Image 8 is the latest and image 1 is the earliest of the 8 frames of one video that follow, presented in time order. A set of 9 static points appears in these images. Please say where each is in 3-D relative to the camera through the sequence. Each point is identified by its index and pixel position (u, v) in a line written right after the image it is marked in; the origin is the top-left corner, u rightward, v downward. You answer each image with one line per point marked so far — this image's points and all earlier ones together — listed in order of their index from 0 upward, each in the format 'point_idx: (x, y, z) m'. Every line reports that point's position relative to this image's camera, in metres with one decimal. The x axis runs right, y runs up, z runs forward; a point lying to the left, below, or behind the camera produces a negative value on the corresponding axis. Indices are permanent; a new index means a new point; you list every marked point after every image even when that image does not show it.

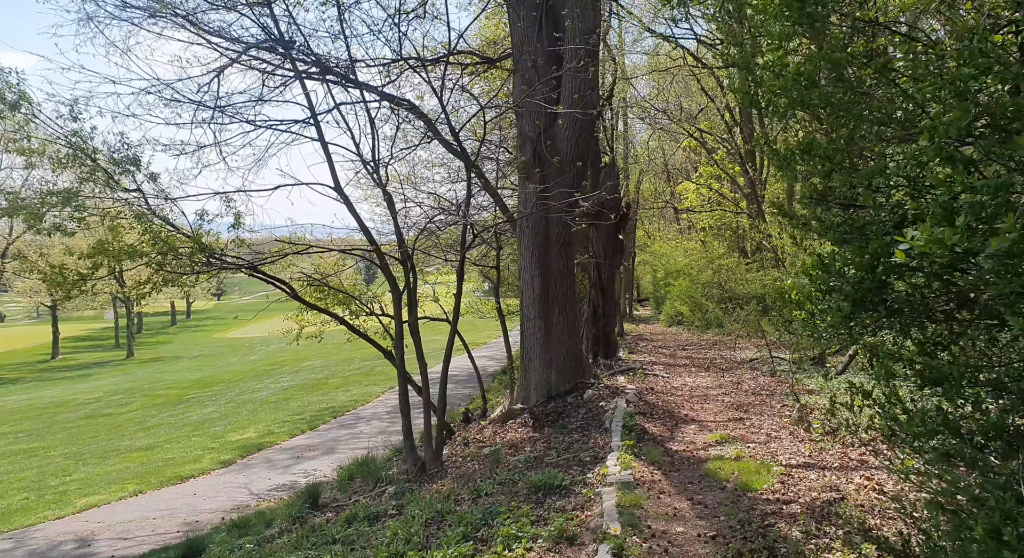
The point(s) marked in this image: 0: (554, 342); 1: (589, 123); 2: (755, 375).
0: (+0.6, -0.8, +9.4) m
1: (+1.0, +2.2, +9.6) m
2: (+4.2, -1.7, +12.3) m
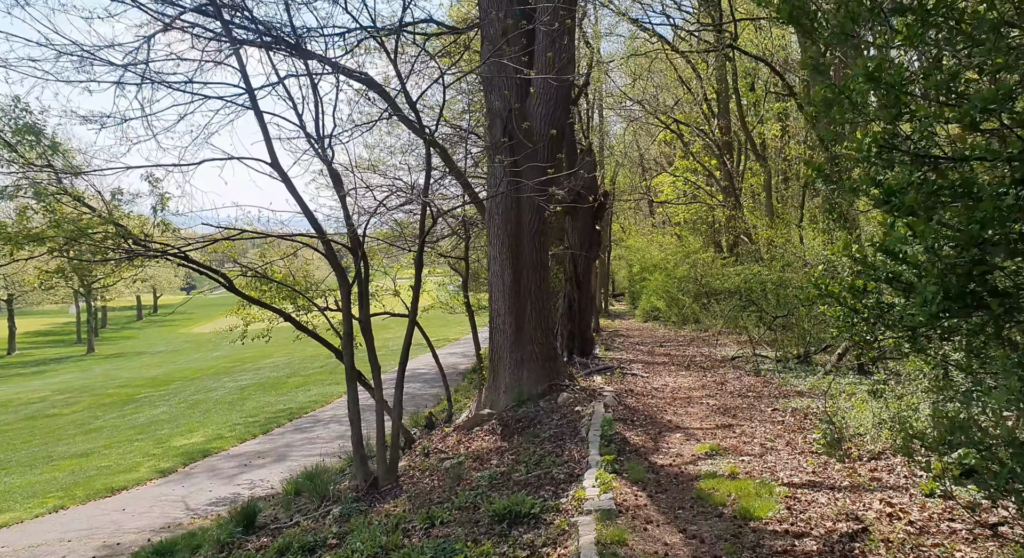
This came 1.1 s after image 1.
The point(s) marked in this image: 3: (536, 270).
0: (+0.2, -0.7, +8.6) m
1: (+0.7, +2.3, +8.7) m
2: (+3.7, -1.6, +11.6) m
3: (+0.3, +0.1, +8.6) m
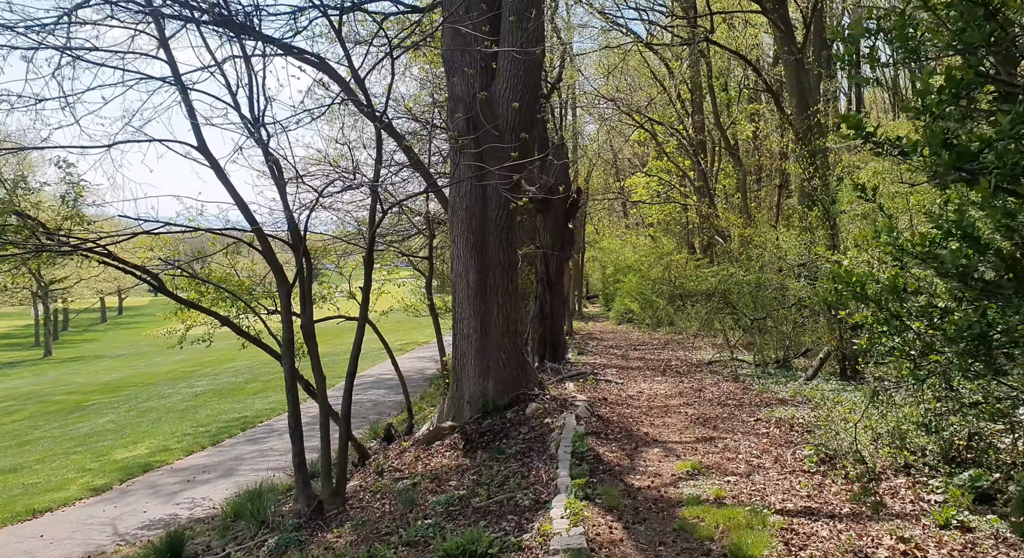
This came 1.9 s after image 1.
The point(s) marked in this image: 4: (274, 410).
0: (-0.2, -0.7, +7.9) m
1: (+0.3, +2.3, +8.1) m
2: (+3.2, -1.6, +11.1) m
3: (-0.1, +0.1, +8.0) m
4: (-4.9, -2.7, +14.7) m
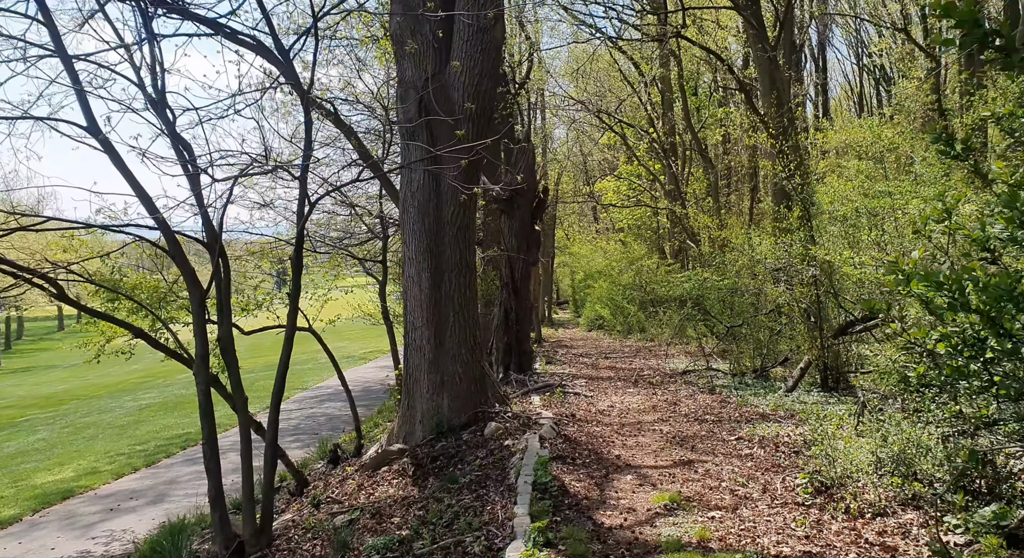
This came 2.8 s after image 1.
0: (-0.6, -0.8, +7.1) m
1: (-0.2, +2.2, +7.3) m
2: (+2.6, -1.6, +10.4) m
3: (-0.5, +0.1, +7.2) m
4: (-5.6, -2.8, +13.7) m
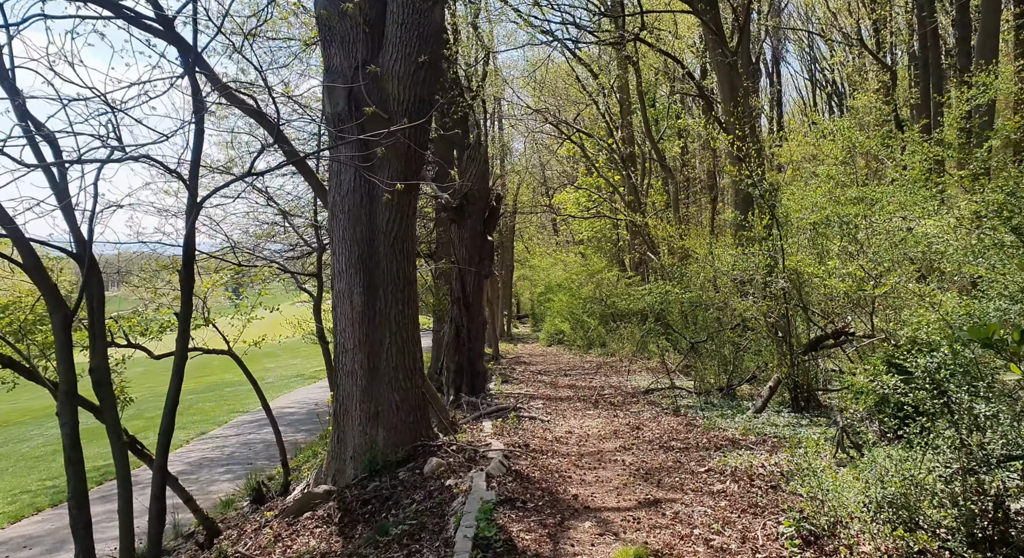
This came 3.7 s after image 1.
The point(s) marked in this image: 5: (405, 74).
0: (-1.1, -0.9, +6.3) m
1: (-0.7, +2.1, +6.6) m
2: (+2.0, -1.8, +9.7) m
3: (-1.0, -0.1, +6.4) m
4: (-6.4, -3.1, +12.5) m
5: (-0.9, +1.8, +6.2) m
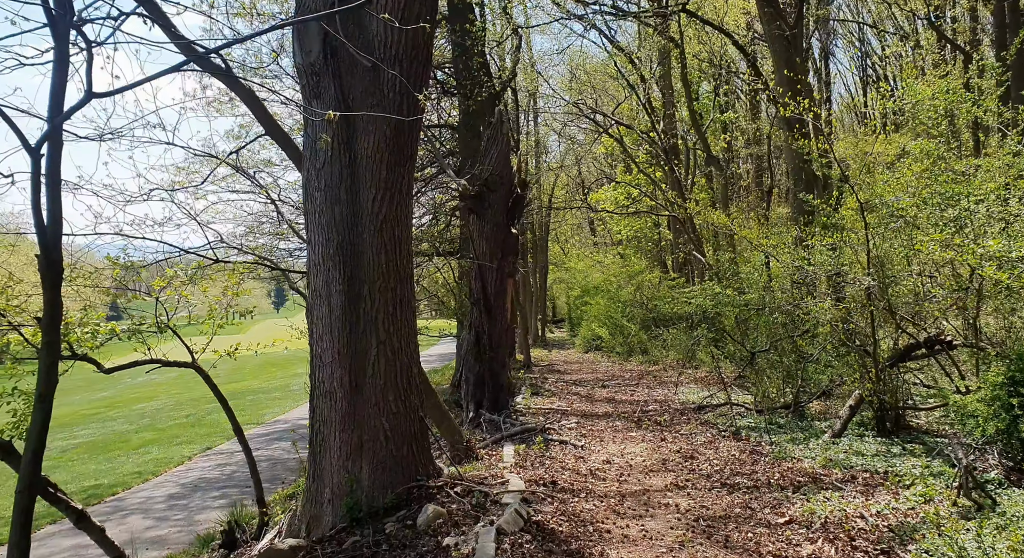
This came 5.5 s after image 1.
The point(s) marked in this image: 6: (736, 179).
0: (-1.0, -0.9, +5.0) m
1: (-0.6, +2.1, +5.2) m
2: (+2.3, -1.8, +8.2) m
3: (-0.9, -0.1, +5.1) m
4: (-5.9, -3.1, +11.5) m
5: (-0.8, +1.8, +4.9) m
6: (+6.1, +2.7, +19.4) m
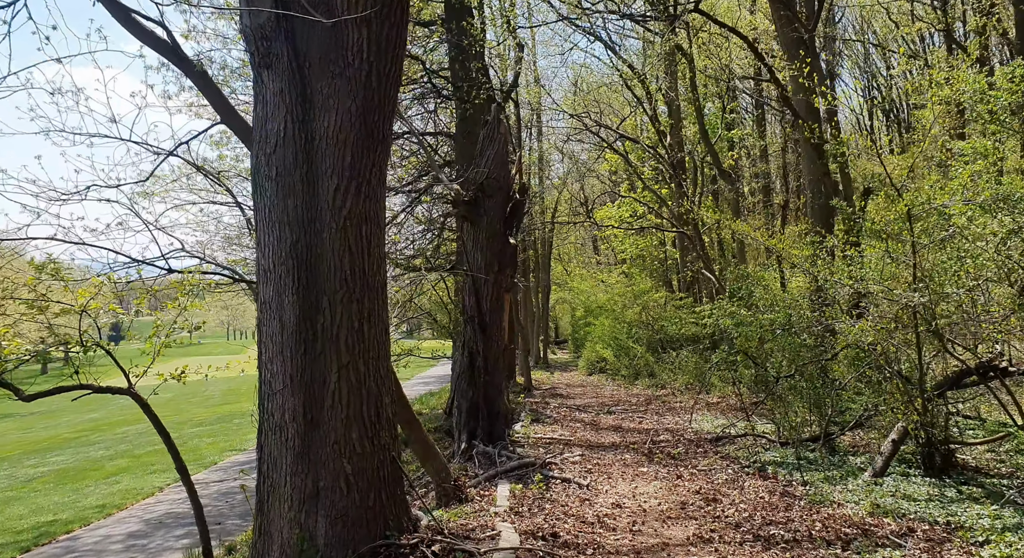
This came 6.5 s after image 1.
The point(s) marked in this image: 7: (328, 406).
0: (-1.0, -0.9, +4.0) m
1: (-0.6, +2.1, +4.4) m
2: (+2.2, -2.0, +7.2) m
3: (-0.9, -0.1, +4.2) m
4: (-5.9, -3.3, +10.5) m
5: (-0.8, +1.8, +4.1) m
6: (+6.1, +2.2, +18.6) m
7: (-1.0, -0.7, +4.1) m
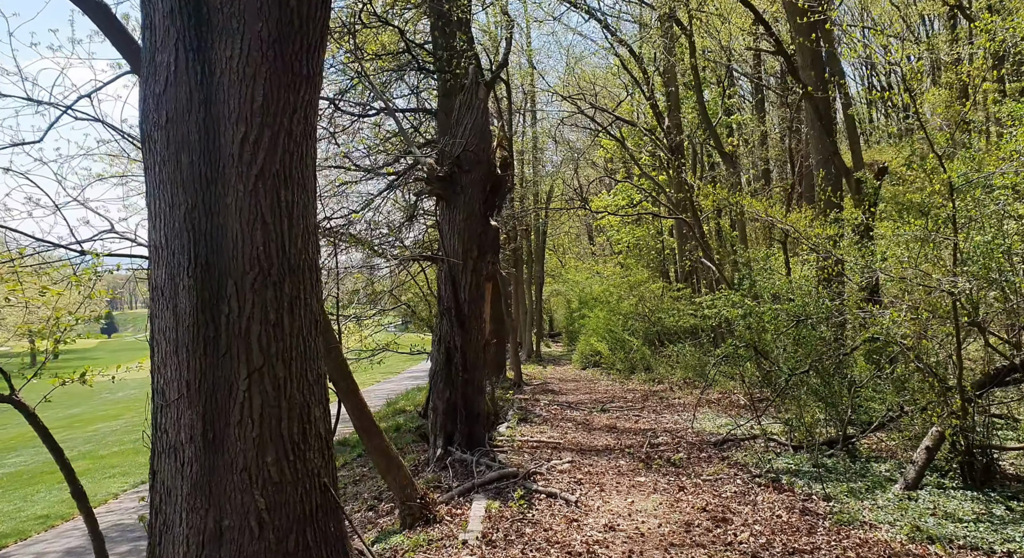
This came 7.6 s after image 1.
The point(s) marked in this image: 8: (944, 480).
0: (-1.2, -0.8, +3.1) m
1: (-0.8, +2.2, +3.5) m
2: (+2.1, -1.8, +6.4) m
3: (-1.1, 0.0, +3.2) m
4: (-6.1, -3.2, +9.6) m
5: (-1.0, +1.9, +3.1) m
6: (+5.9, +2.5, +17.7) m
7: (-1.2, -0.6, +3.2) m
8: (+3.8, -1.8, +6.3) m
